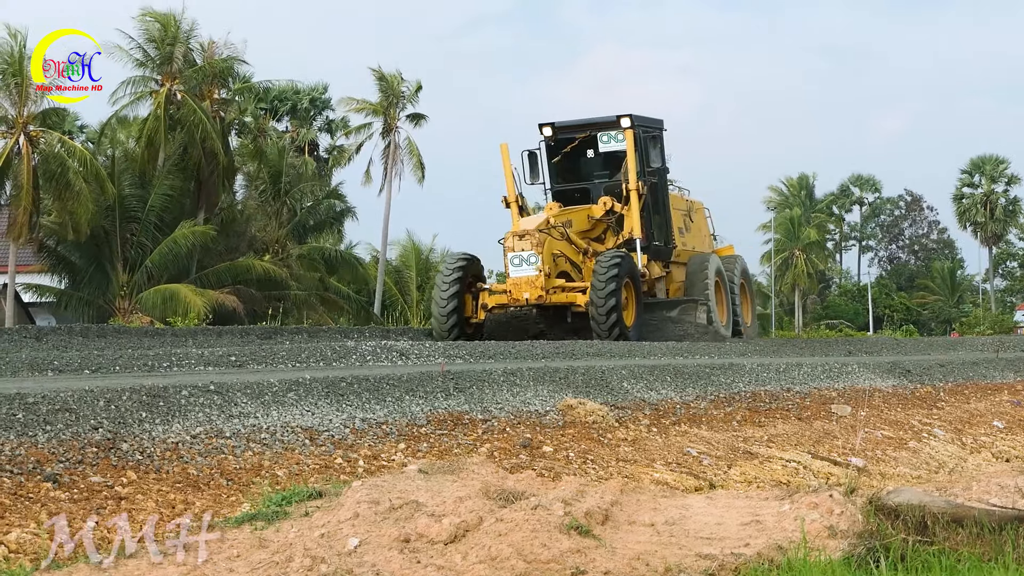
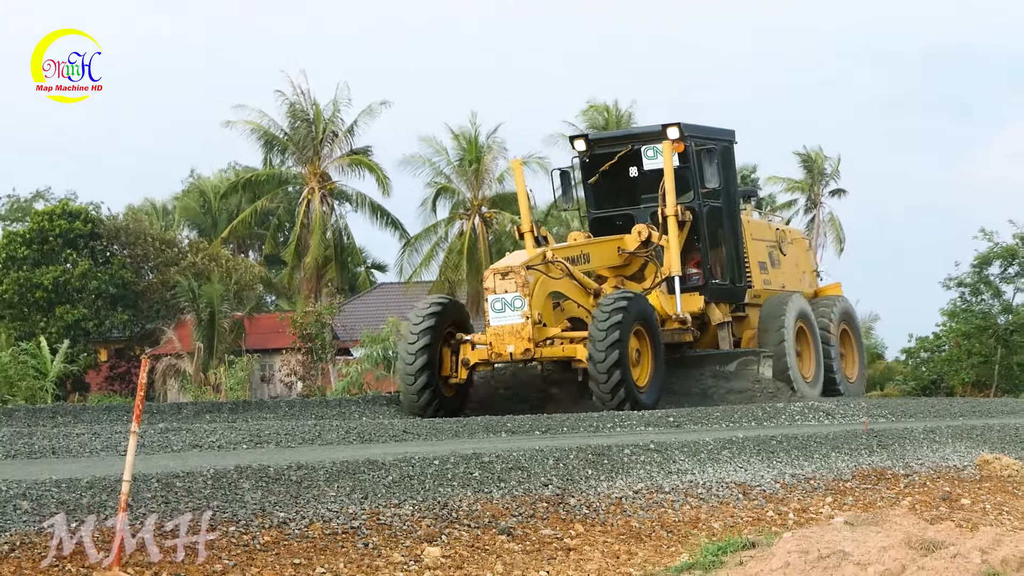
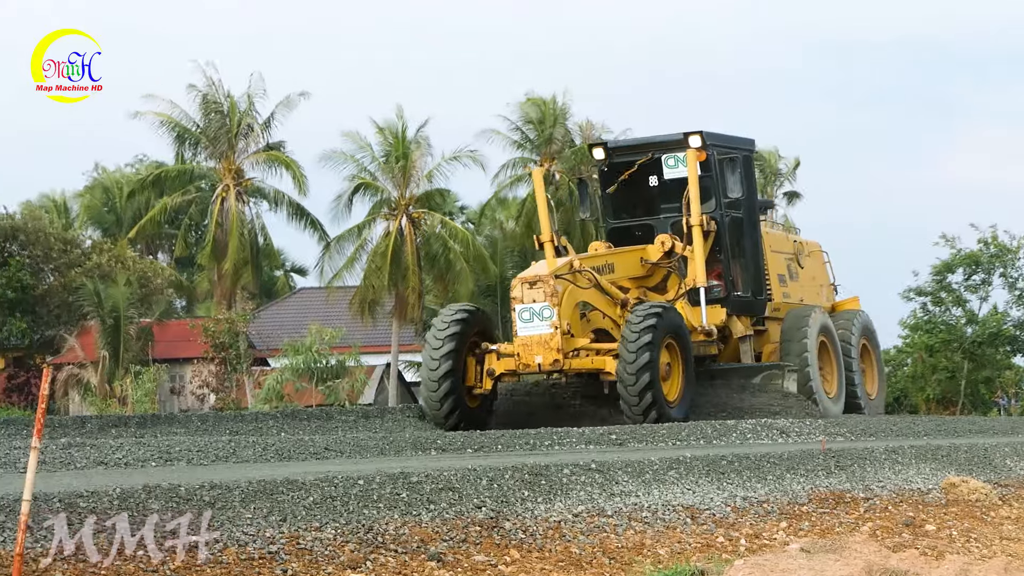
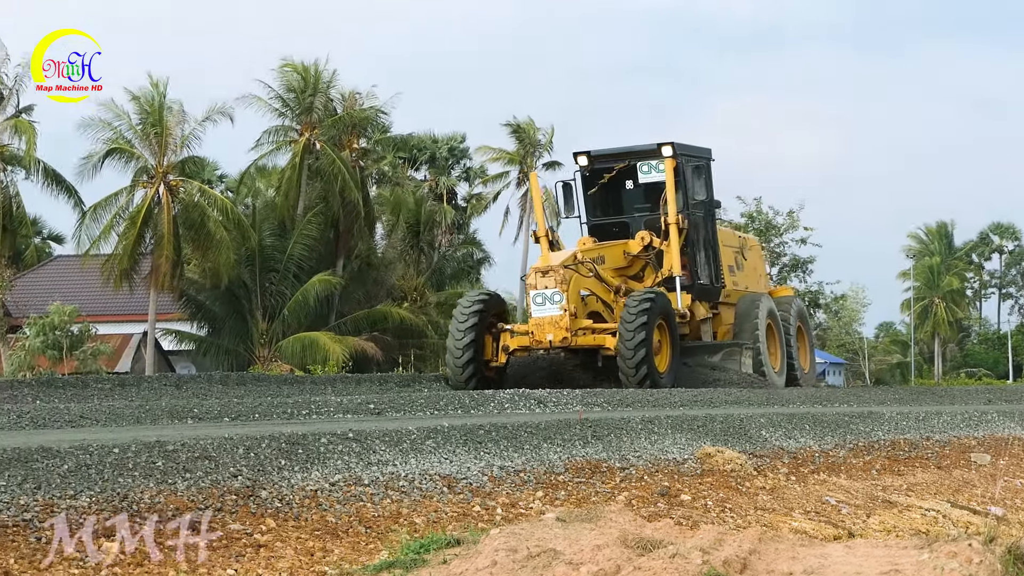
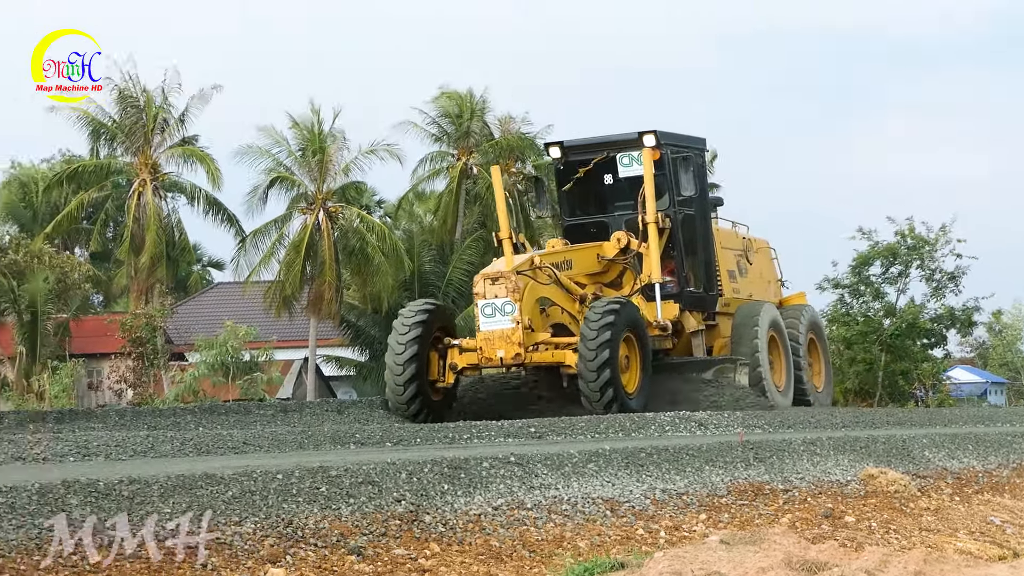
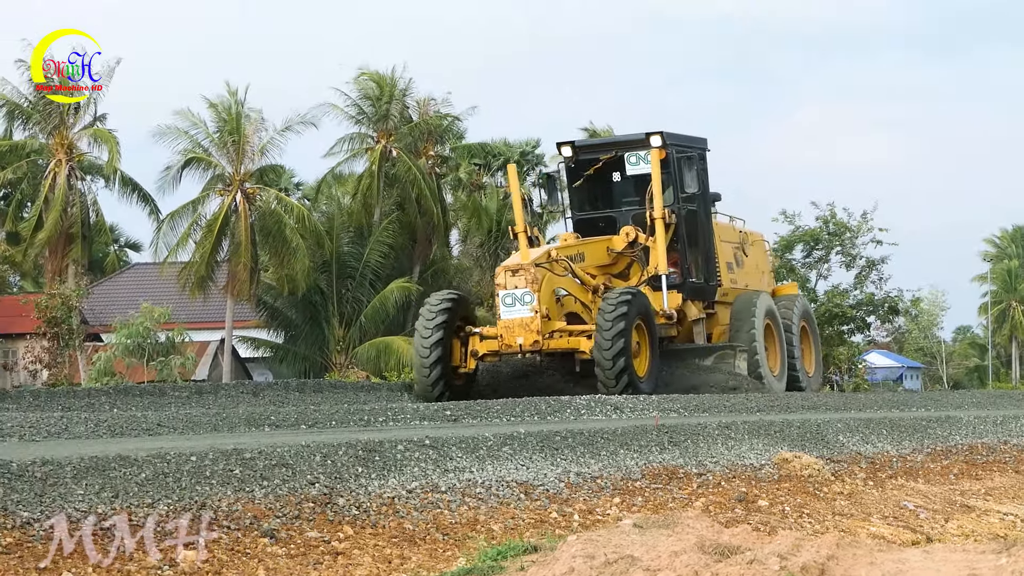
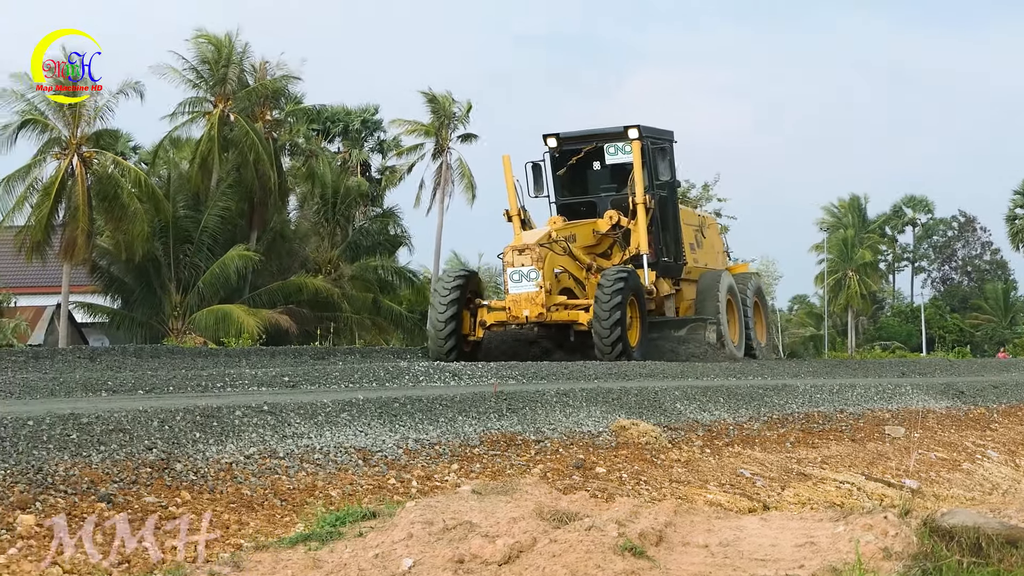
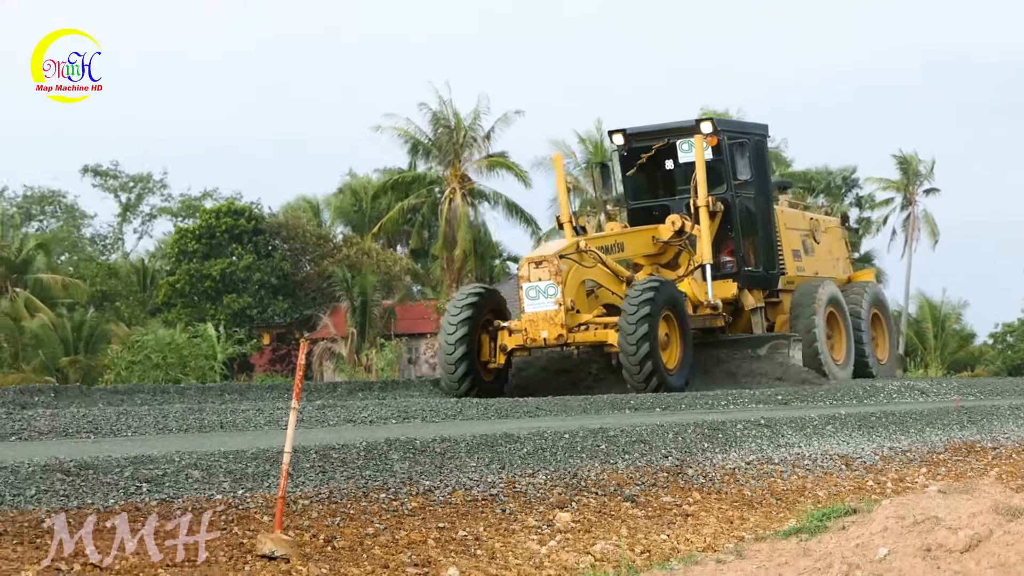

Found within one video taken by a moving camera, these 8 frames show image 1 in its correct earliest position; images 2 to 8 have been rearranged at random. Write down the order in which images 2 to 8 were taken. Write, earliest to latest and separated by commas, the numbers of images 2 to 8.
7, 4, 6, 5, 3, 2, 8
